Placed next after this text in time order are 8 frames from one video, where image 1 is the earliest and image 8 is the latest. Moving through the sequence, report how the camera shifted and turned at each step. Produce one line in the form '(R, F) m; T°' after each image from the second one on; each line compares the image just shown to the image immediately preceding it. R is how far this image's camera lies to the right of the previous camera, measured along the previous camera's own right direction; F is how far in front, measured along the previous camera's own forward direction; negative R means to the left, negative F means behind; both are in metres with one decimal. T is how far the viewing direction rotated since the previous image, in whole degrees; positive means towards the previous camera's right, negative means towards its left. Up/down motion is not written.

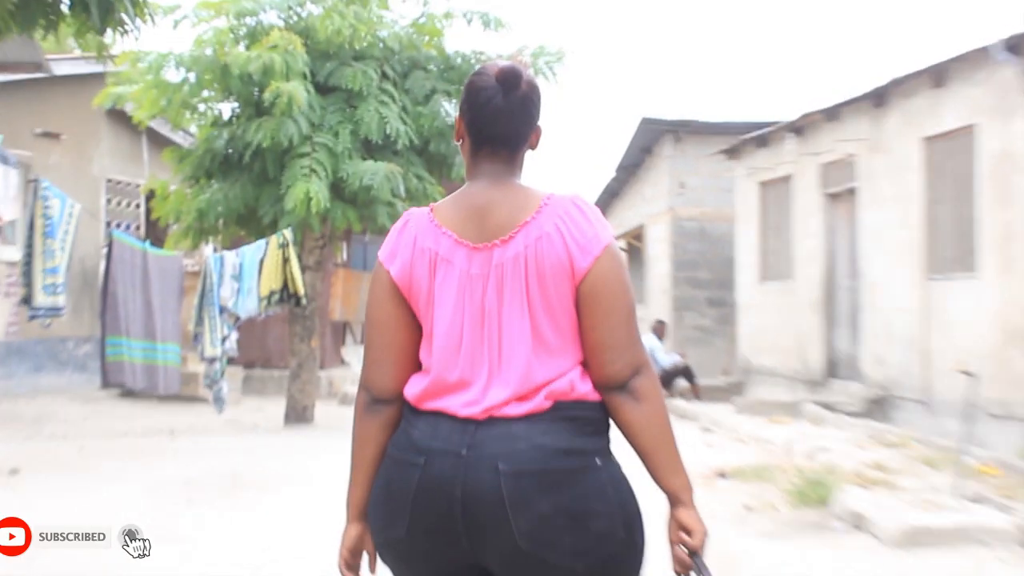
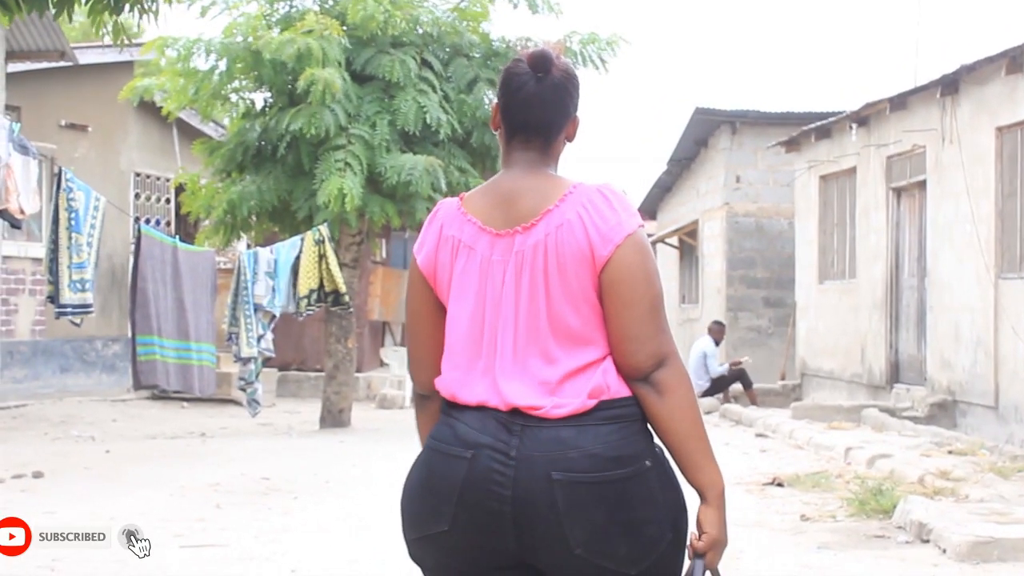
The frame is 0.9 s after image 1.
(0.0, +0.5) m; -1°
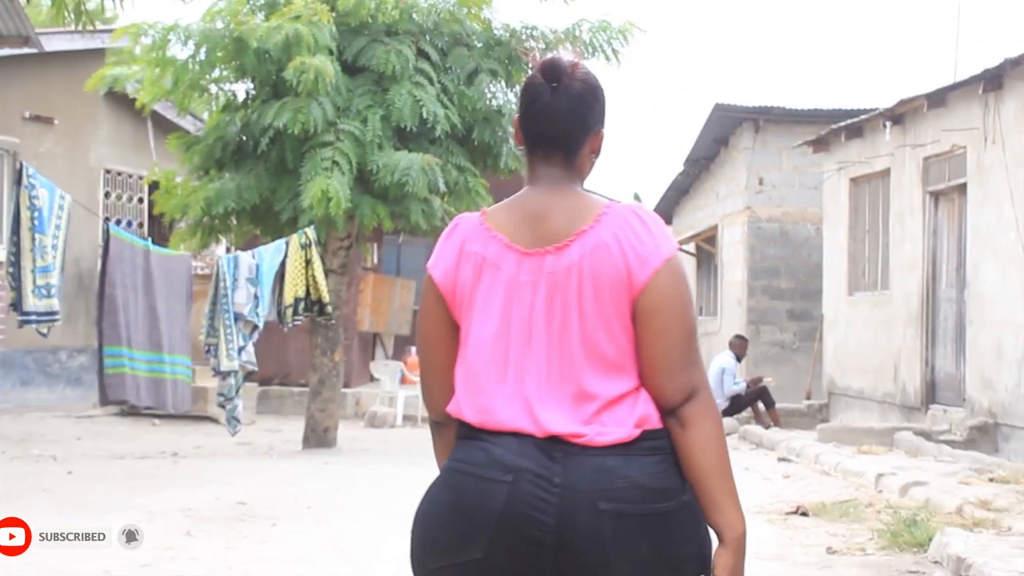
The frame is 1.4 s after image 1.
(+0.1, +0.9) m; -1°
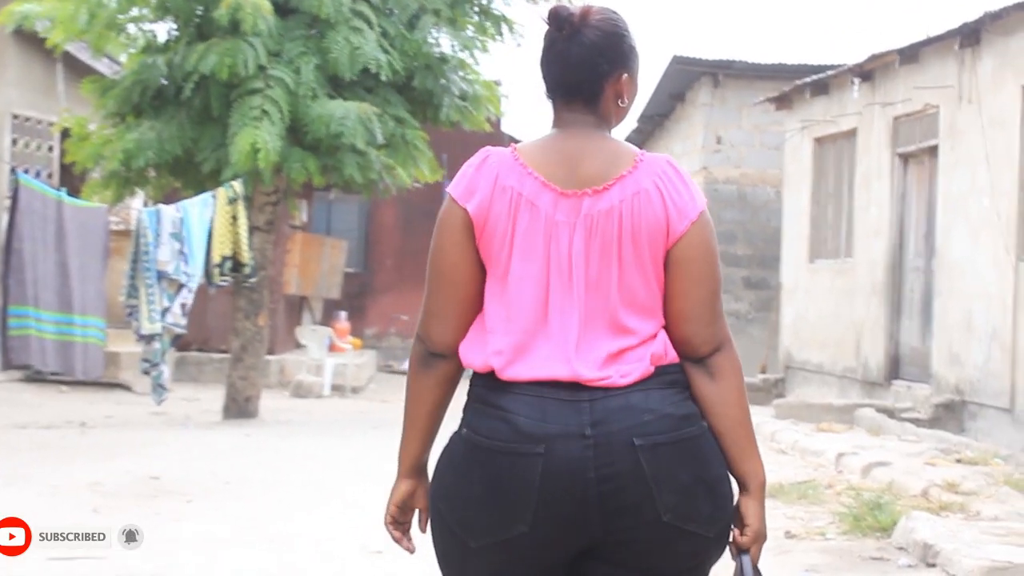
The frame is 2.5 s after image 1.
(0.0, +0.7) m; +2°
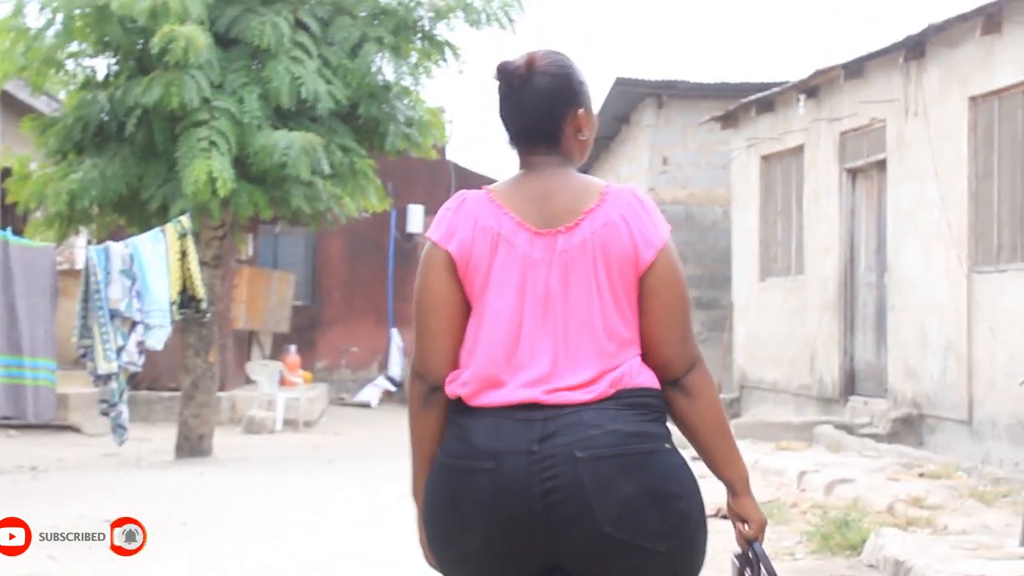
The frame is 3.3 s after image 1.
(-0.2, +0.1) m; +3°
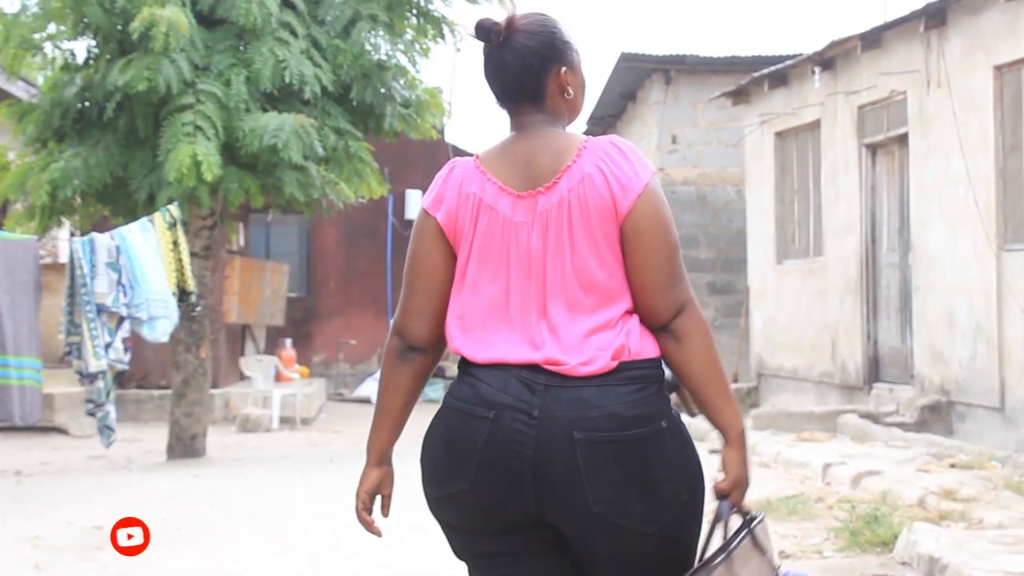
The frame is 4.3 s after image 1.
(-0.1, +0.5) m; 0°
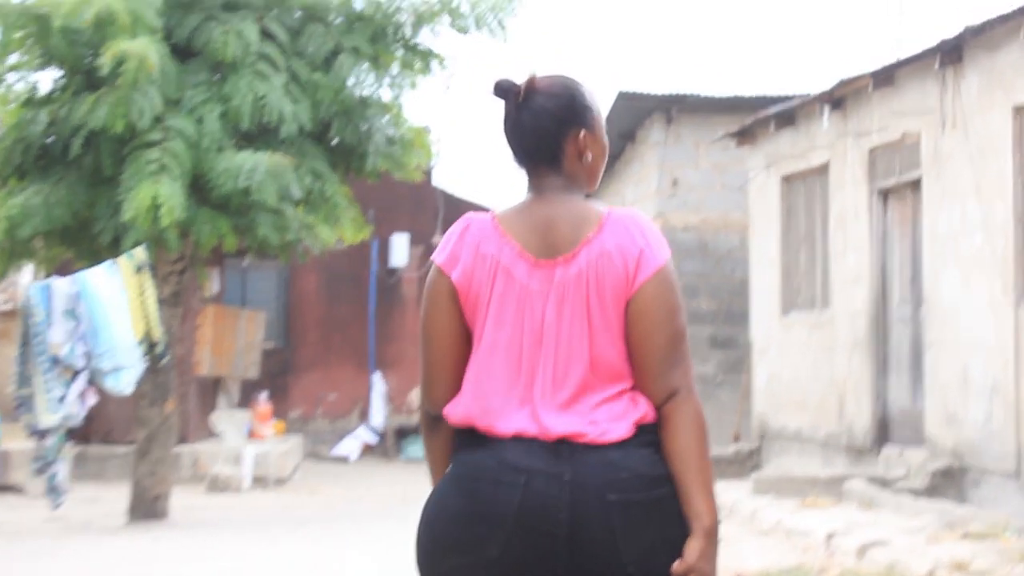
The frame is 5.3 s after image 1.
(+0.2, +0.5) m; -1°
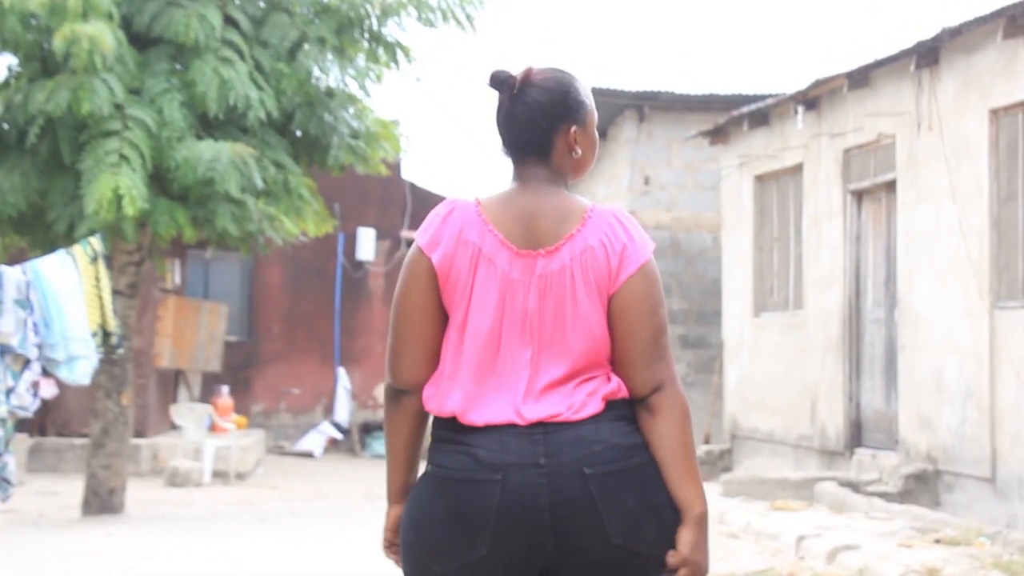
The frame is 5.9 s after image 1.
(+0.1, +0.2) m; 0°
